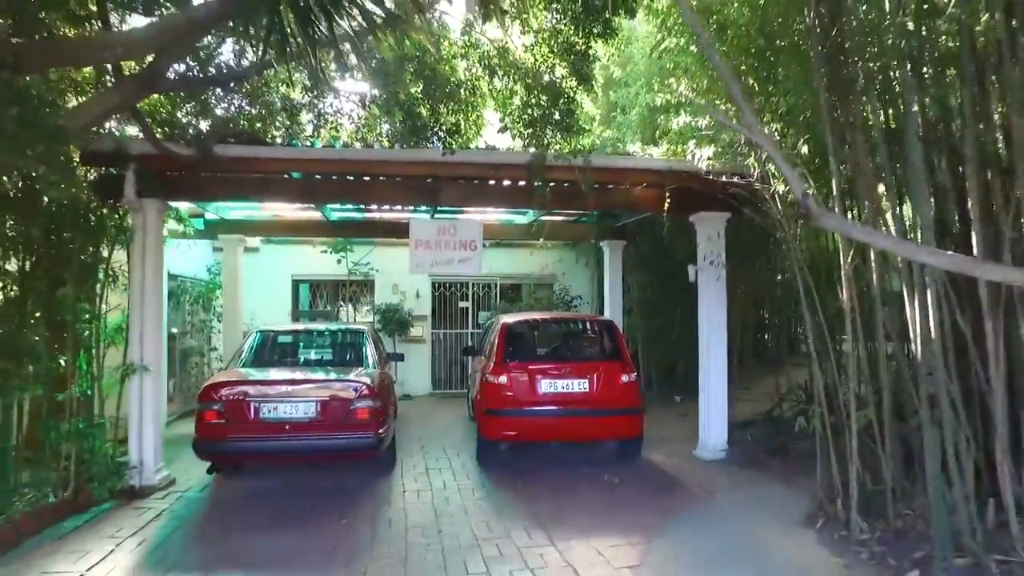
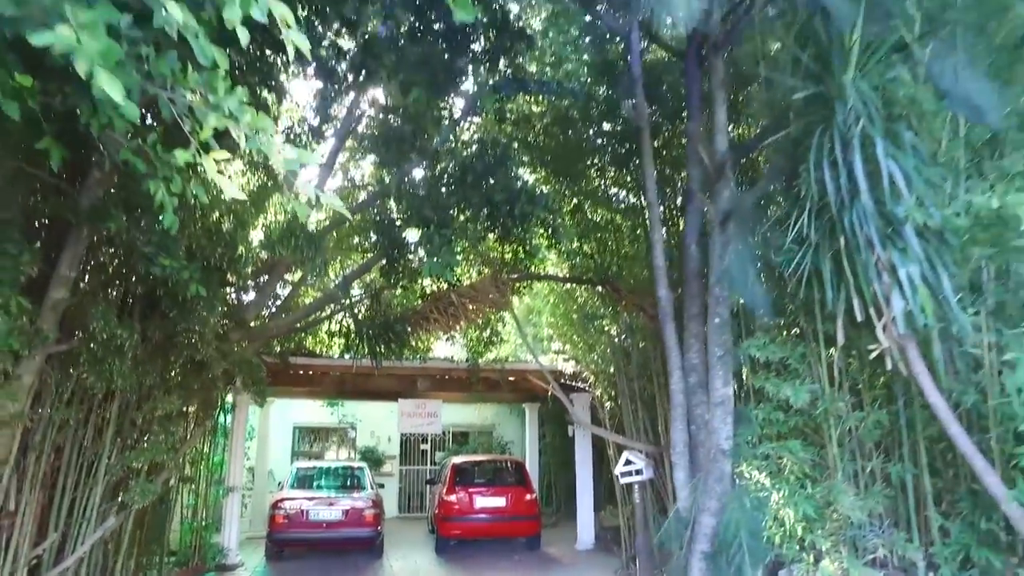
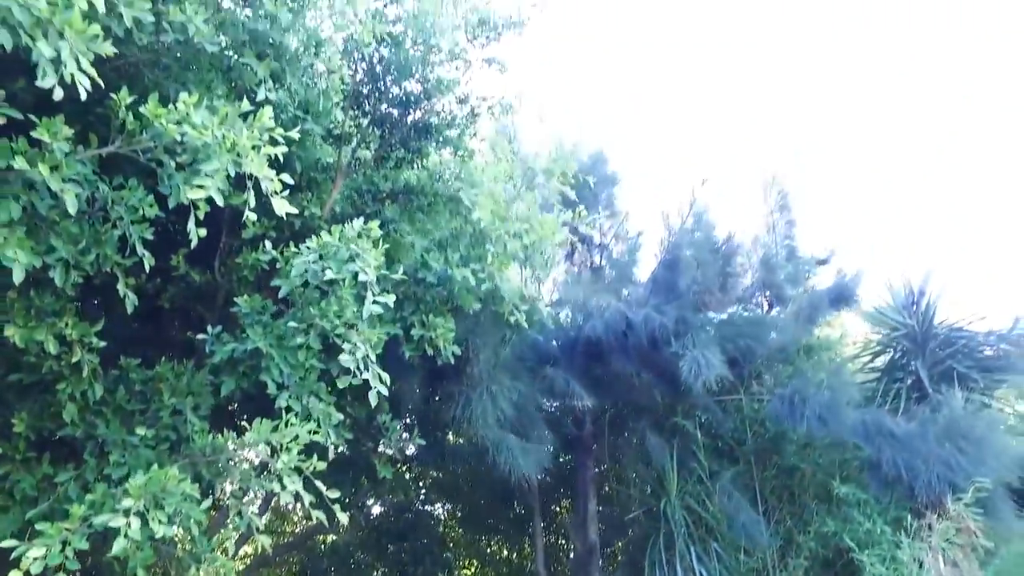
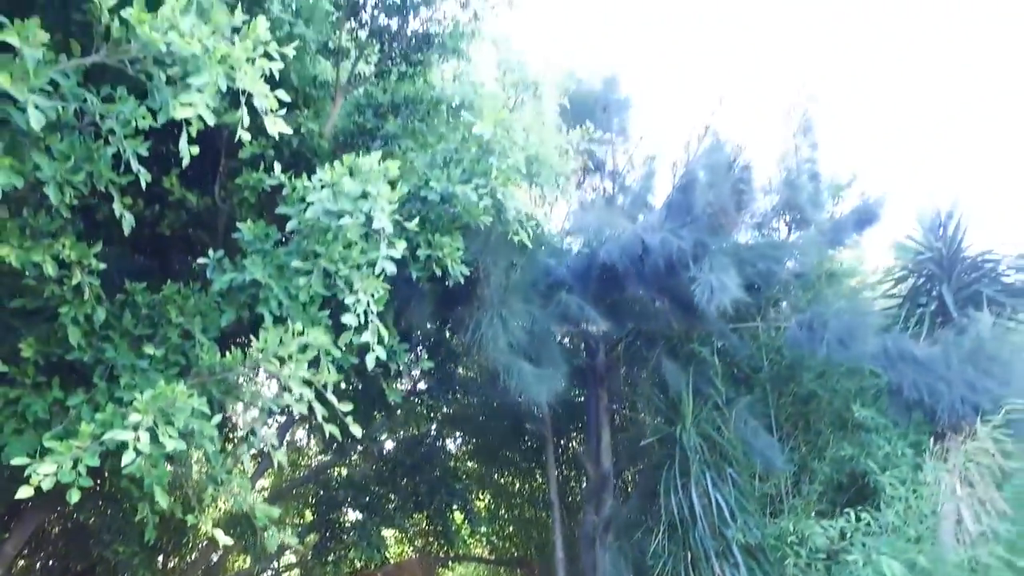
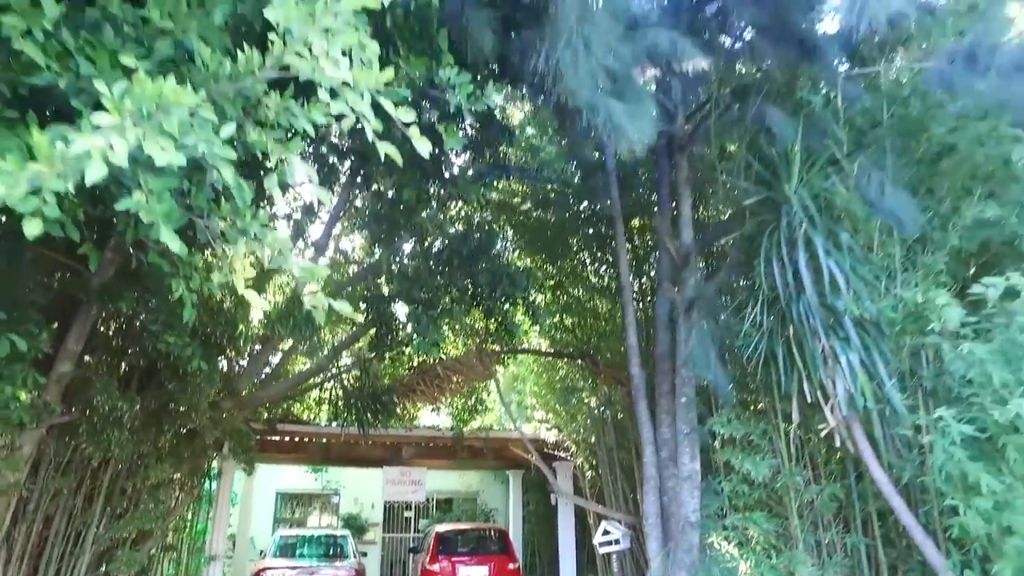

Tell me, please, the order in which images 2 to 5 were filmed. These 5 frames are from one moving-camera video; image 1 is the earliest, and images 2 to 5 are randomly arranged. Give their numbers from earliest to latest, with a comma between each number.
2, 5, 4, 3
